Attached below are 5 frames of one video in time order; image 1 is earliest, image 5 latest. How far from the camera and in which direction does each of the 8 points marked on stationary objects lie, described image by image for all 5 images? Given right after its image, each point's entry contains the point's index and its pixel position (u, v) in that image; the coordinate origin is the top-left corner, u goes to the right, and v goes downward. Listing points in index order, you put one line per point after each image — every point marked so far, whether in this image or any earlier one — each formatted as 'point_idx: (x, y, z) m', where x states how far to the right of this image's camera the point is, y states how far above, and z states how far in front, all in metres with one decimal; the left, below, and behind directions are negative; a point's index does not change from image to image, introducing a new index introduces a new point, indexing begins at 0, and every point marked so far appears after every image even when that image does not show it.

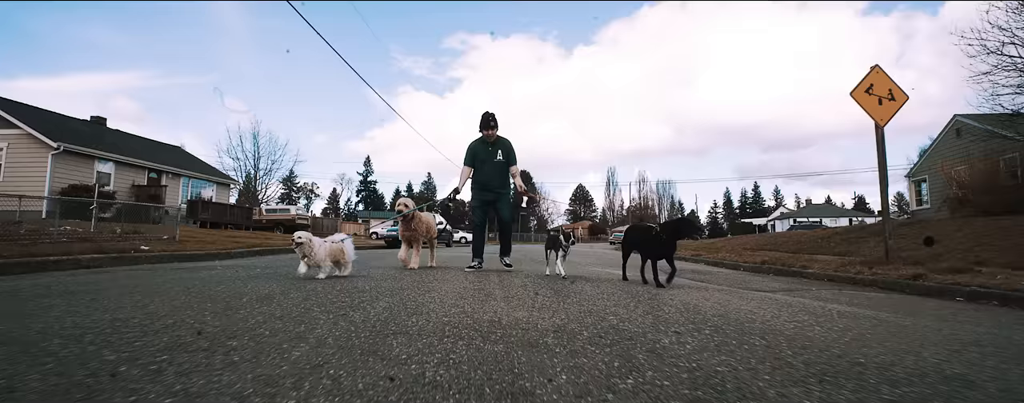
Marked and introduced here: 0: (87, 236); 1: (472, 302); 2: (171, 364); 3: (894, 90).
0: (-12.8, -1.1, +15.5) m
1: (-0.3, -0.7, +3.6) m
2: (-1.2, -0.5, +1.8) m
3: (+7.8, +2.3, +10.5) m
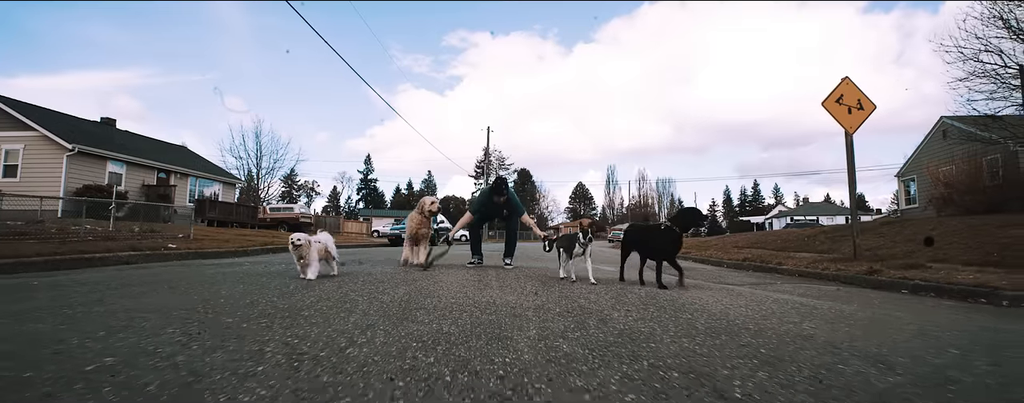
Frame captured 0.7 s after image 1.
0: (-12.9, -1.1, +16.4) m
1: (-0.3, -0.8, +4.5) m
2: (-1.2, -0.6, +2.6) m
3: (+7.8, +2.3, +11.4) m
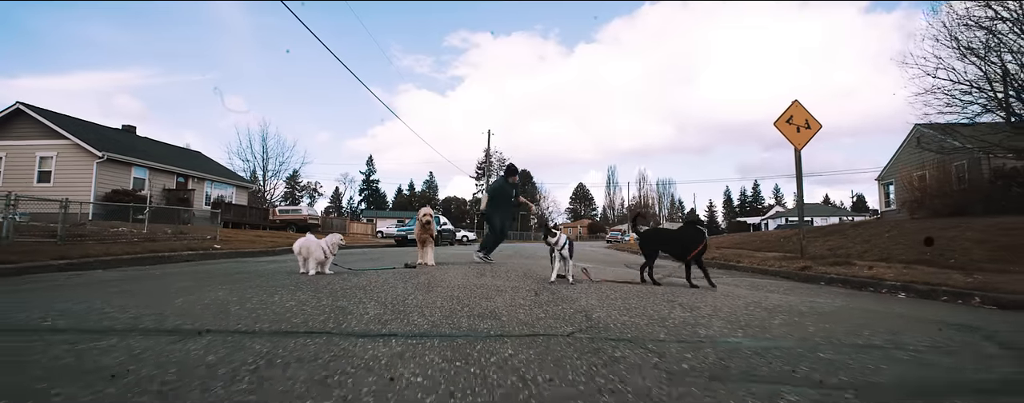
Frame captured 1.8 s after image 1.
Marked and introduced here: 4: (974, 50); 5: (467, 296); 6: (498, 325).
0: (-13.0, -1.3, +18.3) m
1: (-0.5, -0.9, +6.3) m
2: (-1.4, -0.8, +4.4) m
3: (+7.7, +2.1, +13.2) m
4: (+17.0, +5.5, +18.8) m
5: (-0.4, -0.8, +4.2) m
6: (-0.1, -0.7, +2.9) m
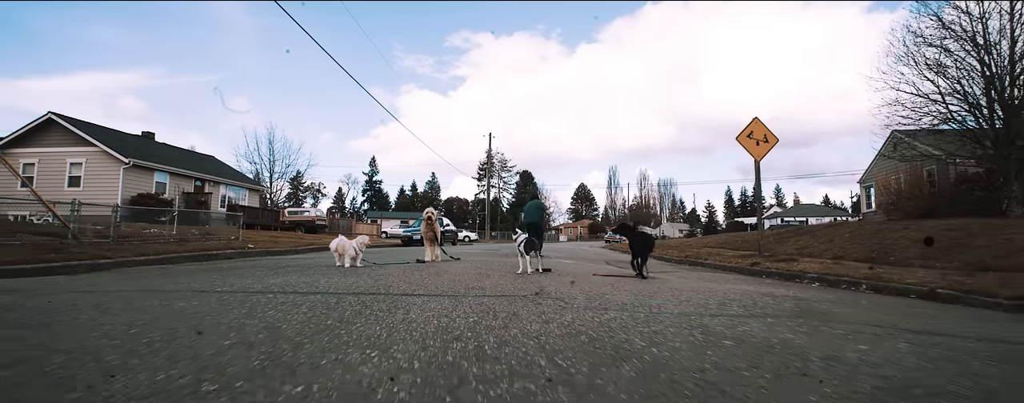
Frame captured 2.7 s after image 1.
0: (-13.1, -1.4, +20.2) m
1: (-0.7, -1.1, +8.1) m
2: (-1.6, -0.9, +6.3) m
3: (+7.5, +1.9, +15.0) m
4: (+16.9, +5.4, +20.6) m
5: (-0.6, -0.9, +6.1) m
6: (-0.3, -0.9, +4.8) m
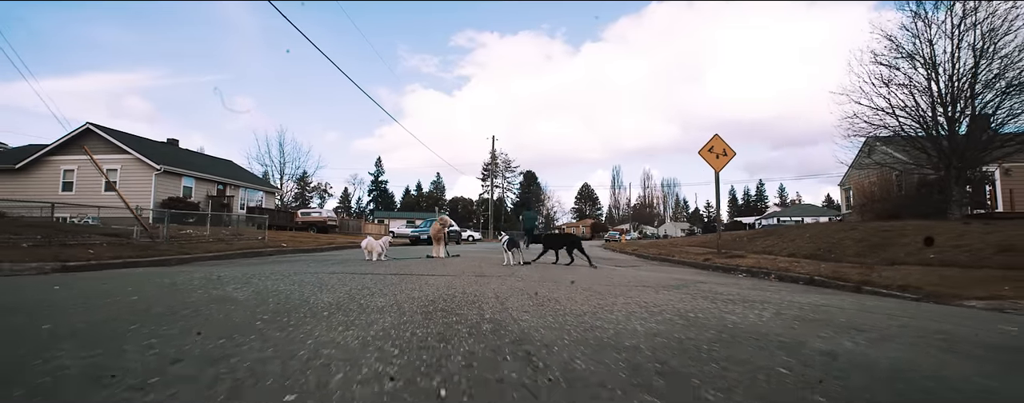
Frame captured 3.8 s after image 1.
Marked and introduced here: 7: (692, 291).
0: (-13.3, -1.6, +22.8) m
1: (-0.9, -1.3, +10.6) m
2: (-1.8, -1.1, +8.8) m
3: (+7.3, +1.8, +17.4) m
4: (+16.7, +5.3, +23.0) m
5: (-0.8, -1.1, +8.6) m
6: (-0.6, -1.0, +7.3) m
7: (+2.2, -1.1, +6.3) m
